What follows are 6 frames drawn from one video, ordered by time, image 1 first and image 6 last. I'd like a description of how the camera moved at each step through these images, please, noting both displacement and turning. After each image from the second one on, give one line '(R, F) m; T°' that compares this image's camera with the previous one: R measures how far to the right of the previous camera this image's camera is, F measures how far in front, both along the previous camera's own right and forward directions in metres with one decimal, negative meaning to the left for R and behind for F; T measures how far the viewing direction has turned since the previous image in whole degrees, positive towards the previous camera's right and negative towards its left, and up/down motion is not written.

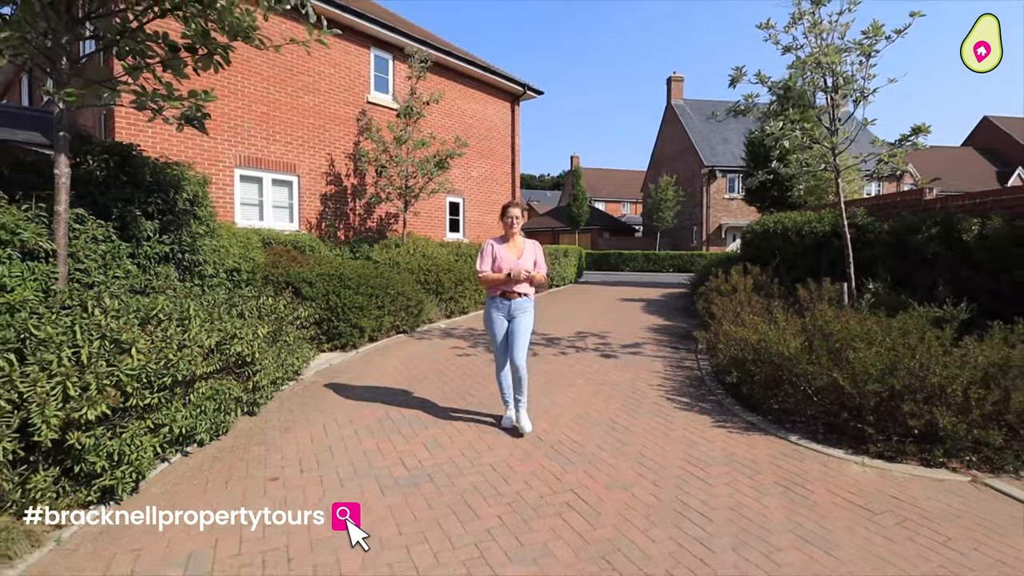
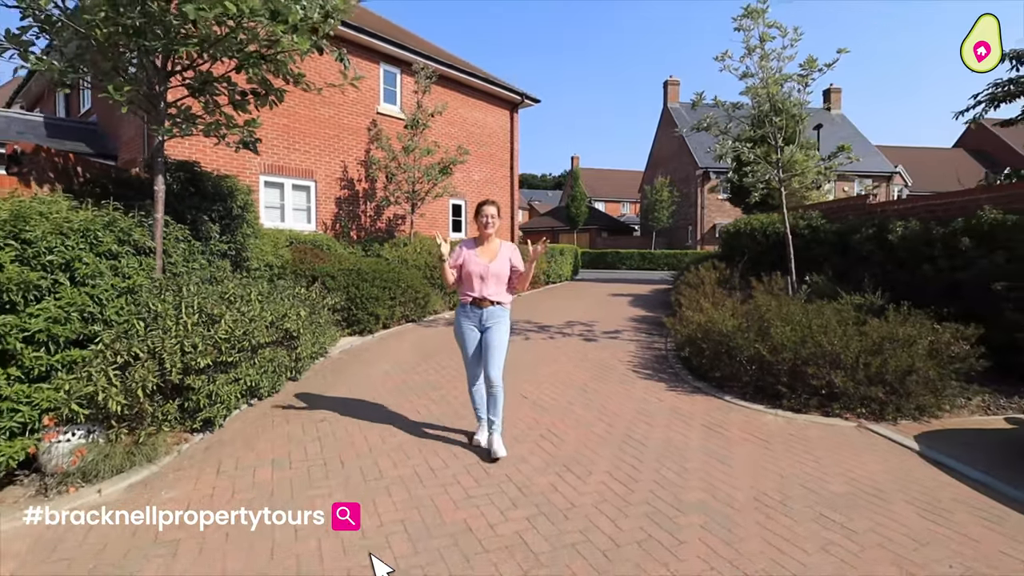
(+0.1, -1.2) m; 0°
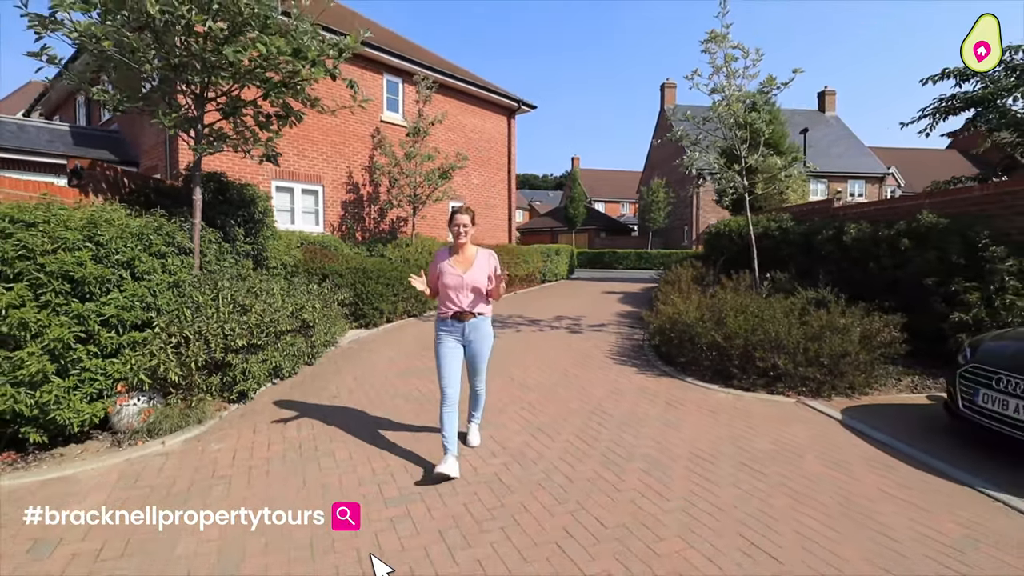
(+0.2, -0.8) m; 0°
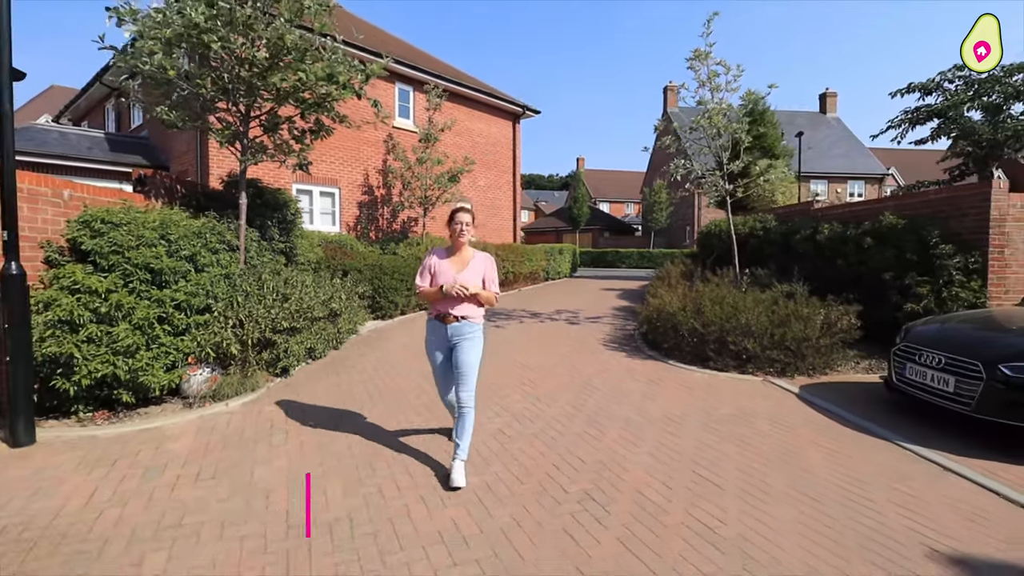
(0.0, -0.9) m; -1°
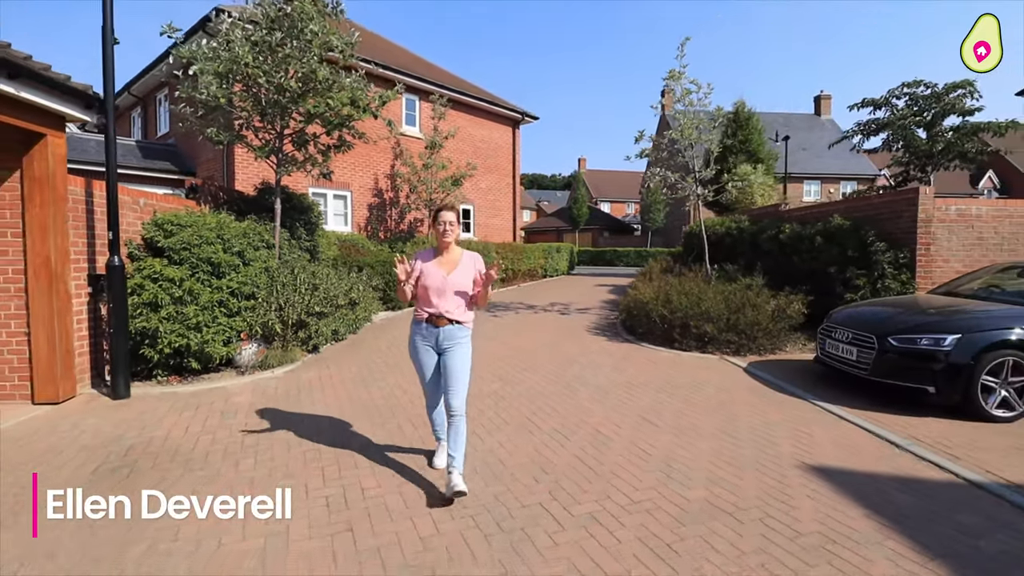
(+0.1, -1.2) m; 0°
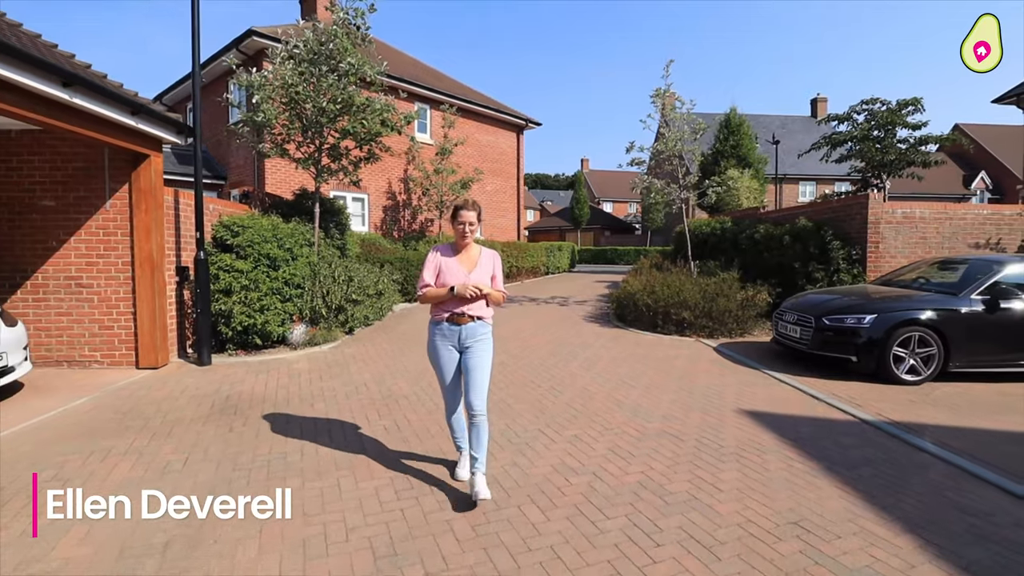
(0.0, -1.3) m; 0°
